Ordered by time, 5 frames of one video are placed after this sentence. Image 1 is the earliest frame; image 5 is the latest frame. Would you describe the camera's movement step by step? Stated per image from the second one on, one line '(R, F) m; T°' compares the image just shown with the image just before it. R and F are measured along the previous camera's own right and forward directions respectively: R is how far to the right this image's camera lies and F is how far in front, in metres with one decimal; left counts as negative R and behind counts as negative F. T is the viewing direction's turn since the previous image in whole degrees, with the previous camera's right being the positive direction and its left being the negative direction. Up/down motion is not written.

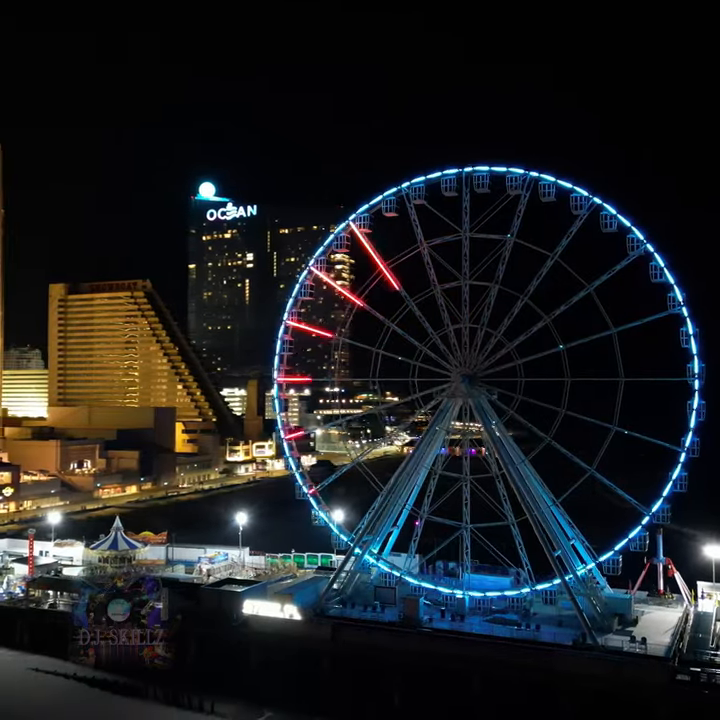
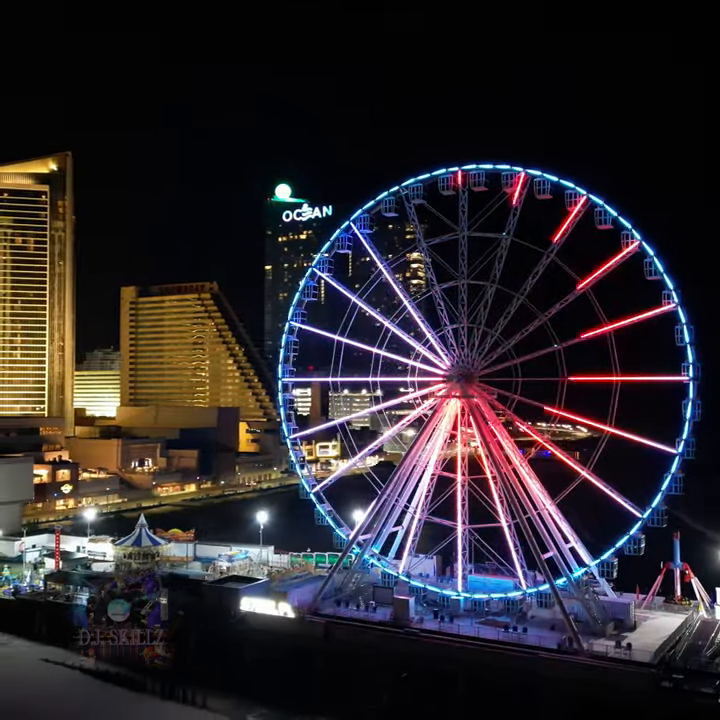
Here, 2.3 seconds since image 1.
(+2.1, 0.0) m; -5°
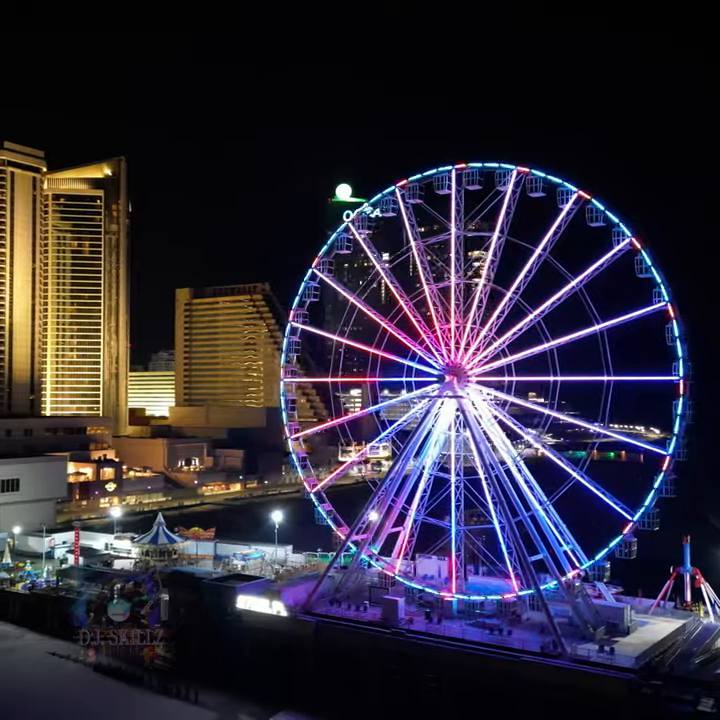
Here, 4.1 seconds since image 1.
(+1.7, 0.0) m; -4°
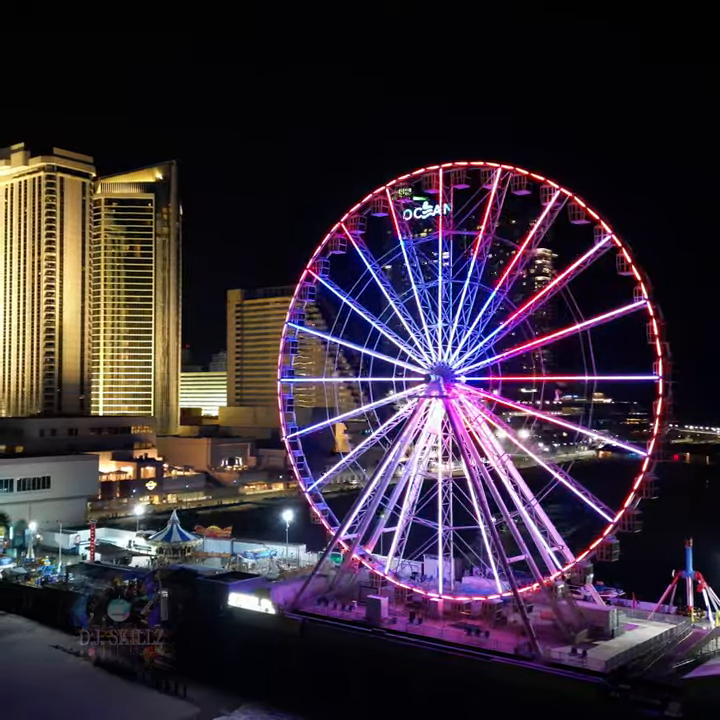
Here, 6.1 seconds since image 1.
(+1.9, 0.0) m; -4°
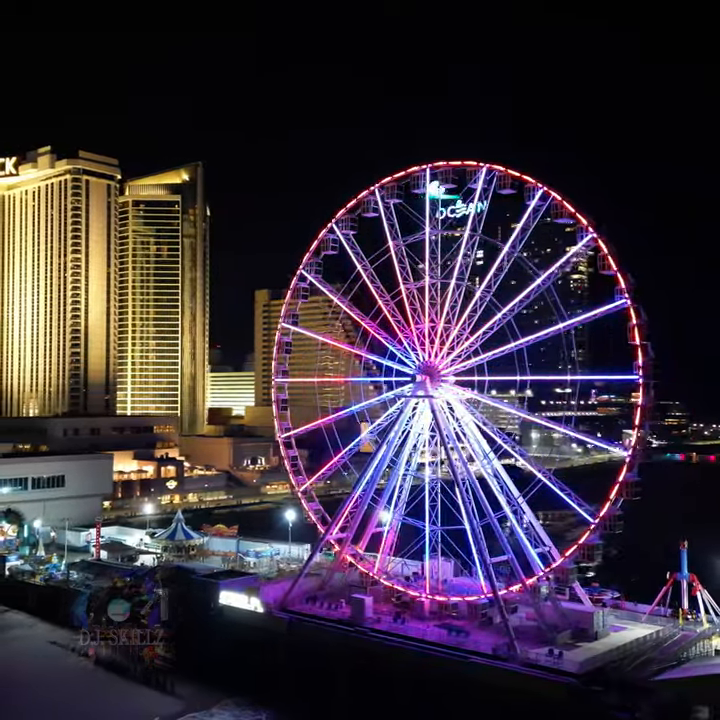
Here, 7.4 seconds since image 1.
(+1.2, -0.1) m; -2°
